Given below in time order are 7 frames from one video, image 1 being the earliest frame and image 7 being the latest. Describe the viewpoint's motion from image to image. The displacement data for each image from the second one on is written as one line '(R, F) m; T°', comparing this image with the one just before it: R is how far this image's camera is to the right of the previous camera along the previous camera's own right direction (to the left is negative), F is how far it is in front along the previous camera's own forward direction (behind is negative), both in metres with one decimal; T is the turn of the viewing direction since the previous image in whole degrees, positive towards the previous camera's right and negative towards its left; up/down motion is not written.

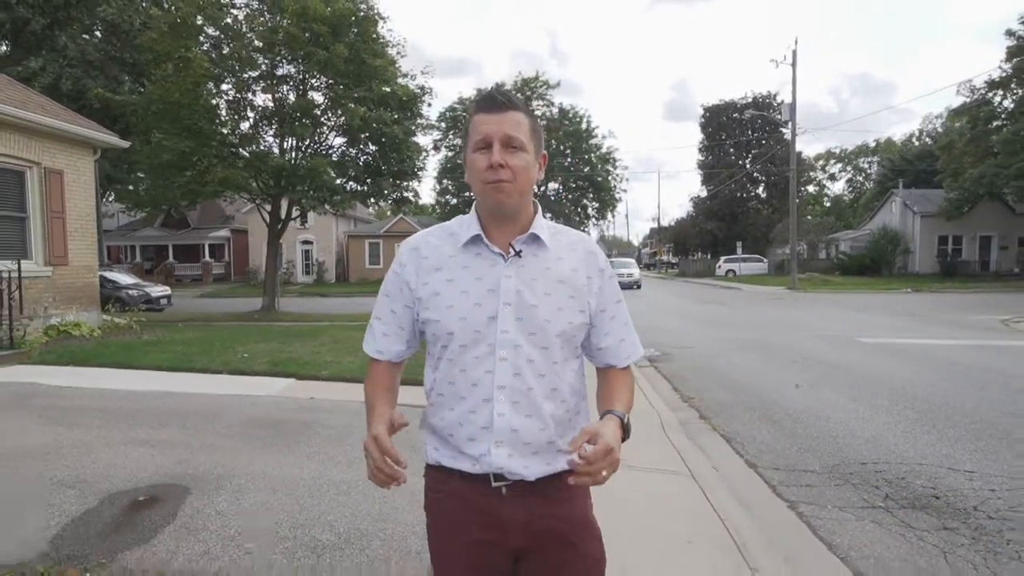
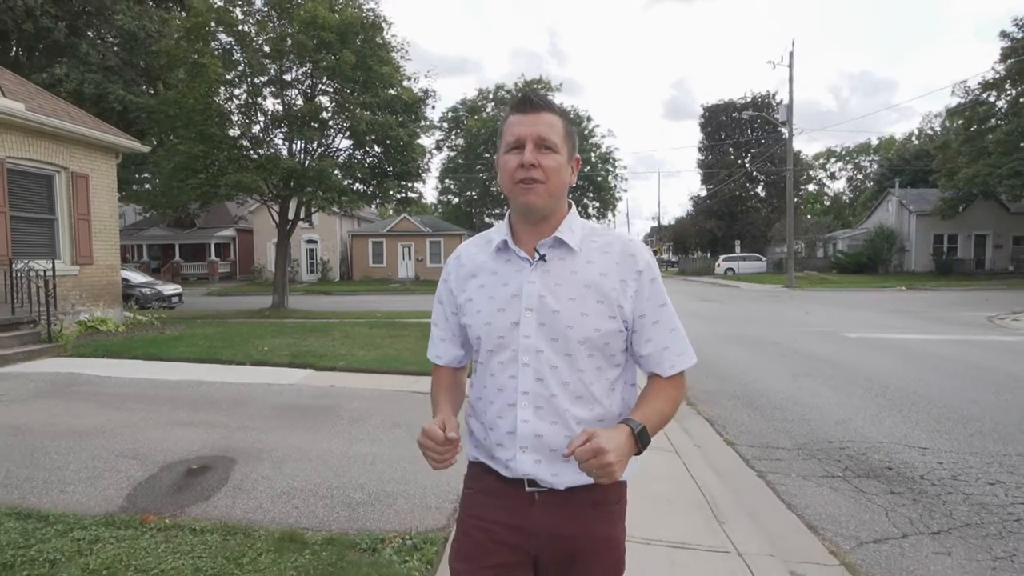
(0.0, -0.6) m; 0°
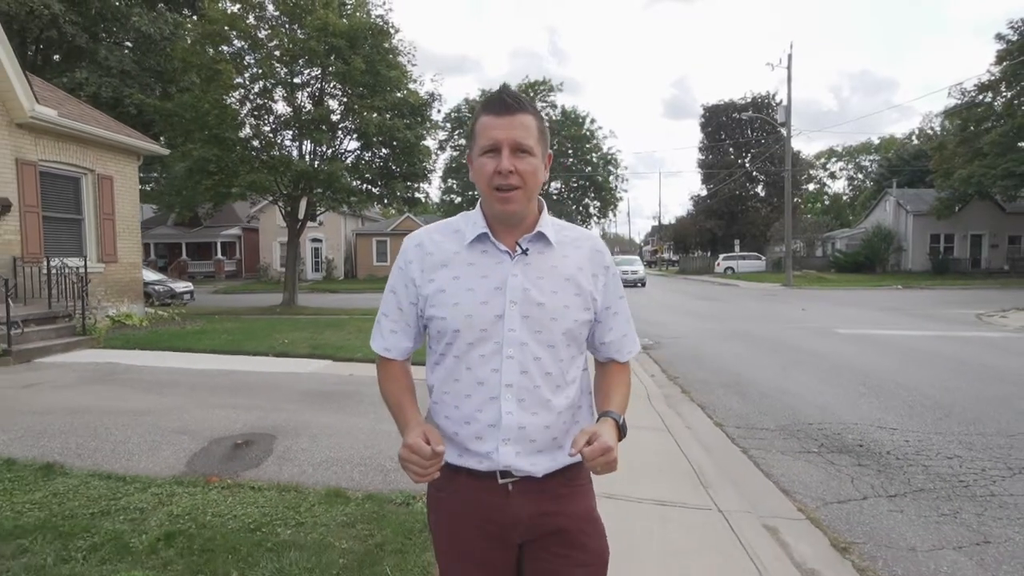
(-0.1, -0.6) m; 0°
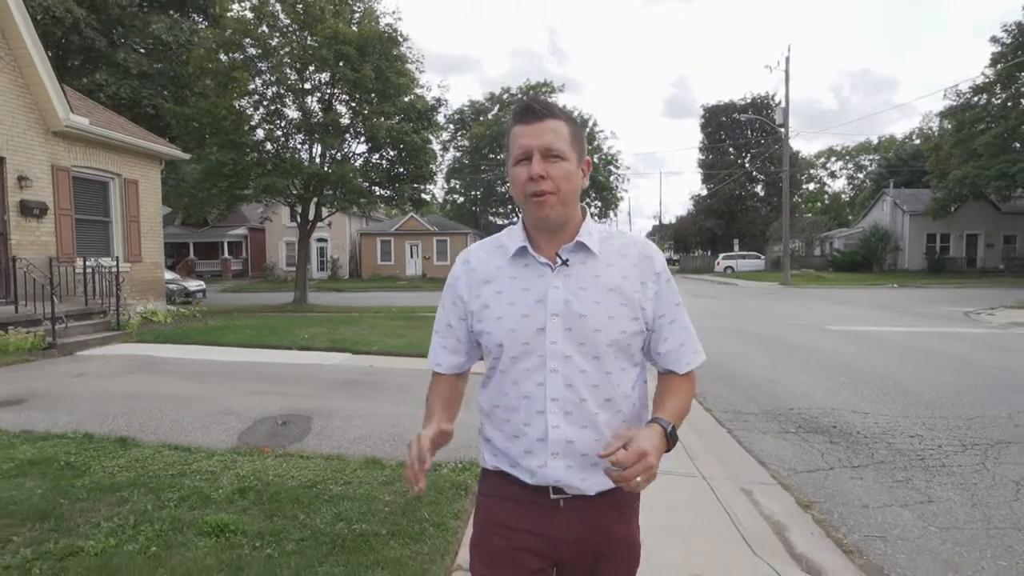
(-0.1, -0.6) m; 0°
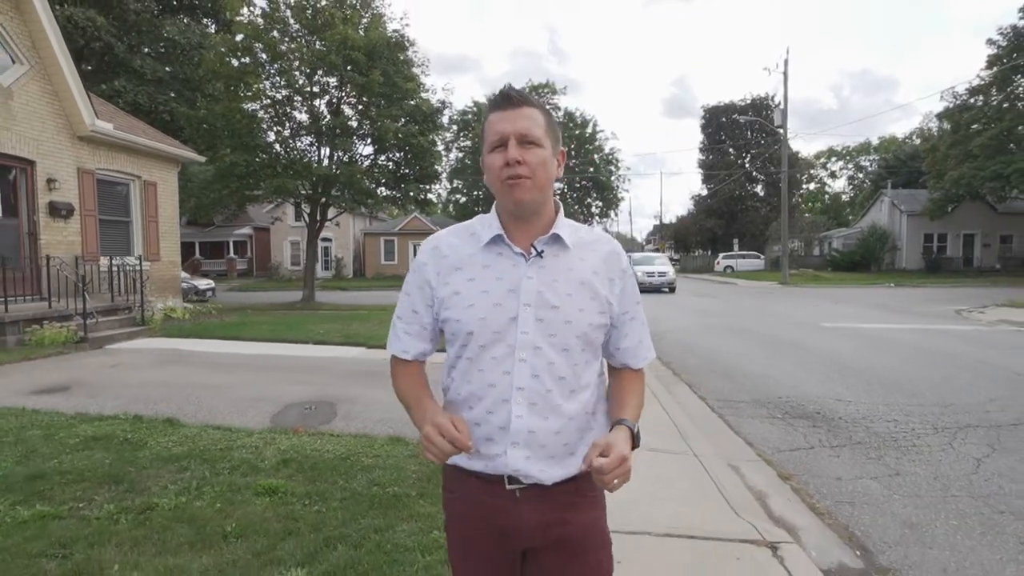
(-0.1, -0.5) m; 0°
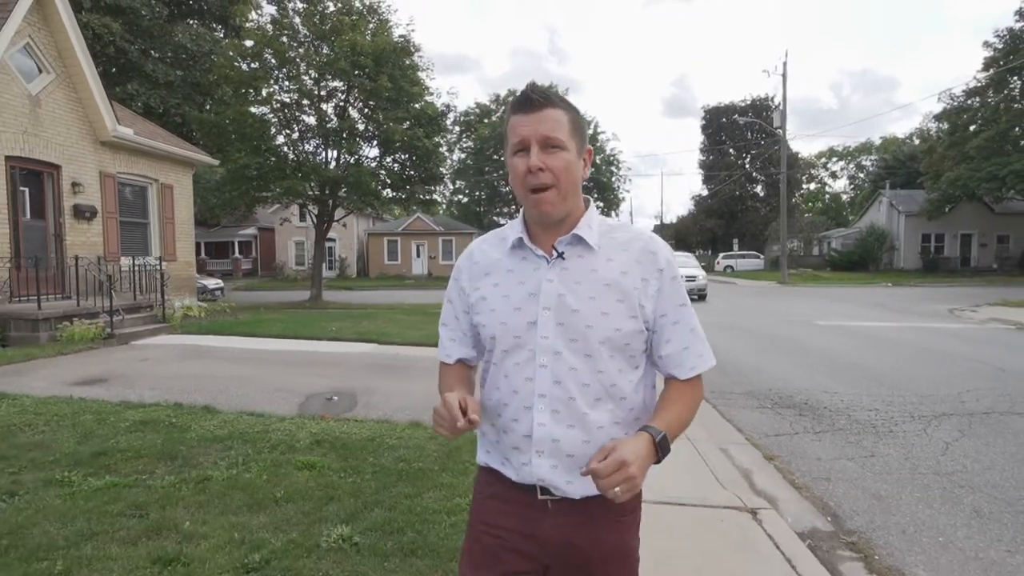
(-0.1, -0.5) m; 0°
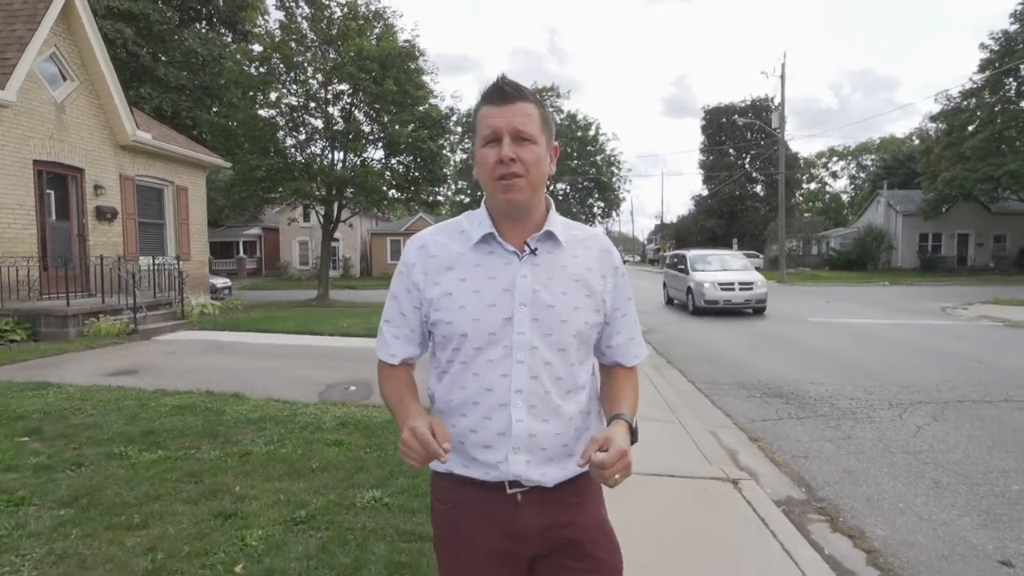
(0.0, -0.5) m; 0°
